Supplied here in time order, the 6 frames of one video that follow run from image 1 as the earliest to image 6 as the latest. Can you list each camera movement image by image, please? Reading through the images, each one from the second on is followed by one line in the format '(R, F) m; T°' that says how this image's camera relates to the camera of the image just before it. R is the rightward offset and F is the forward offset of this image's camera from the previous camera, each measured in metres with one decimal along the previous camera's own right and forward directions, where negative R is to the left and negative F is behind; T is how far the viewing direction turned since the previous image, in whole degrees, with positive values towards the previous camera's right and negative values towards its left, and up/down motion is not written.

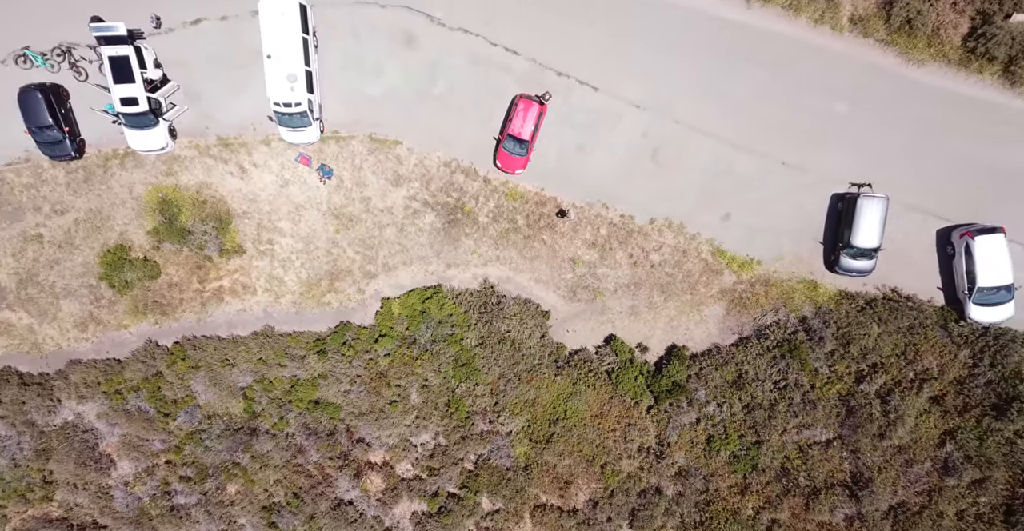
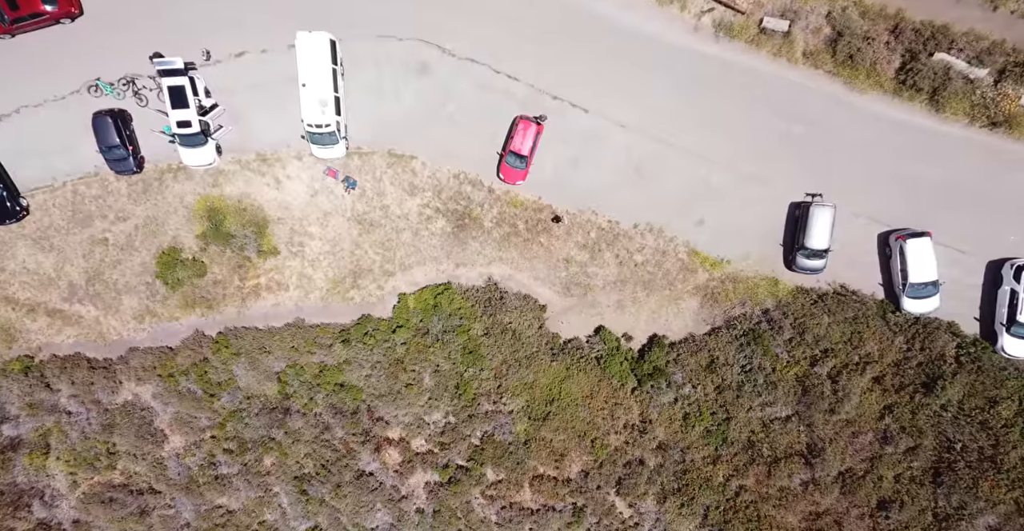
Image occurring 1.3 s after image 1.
(0.0, -3.5) m; 0°
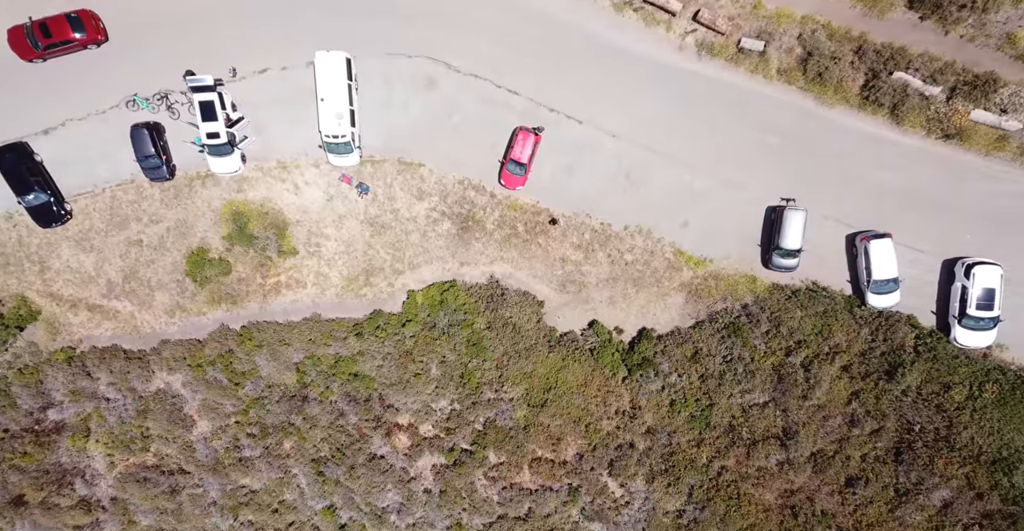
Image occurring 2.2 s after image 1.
(0.0, -2.4) m; 0°
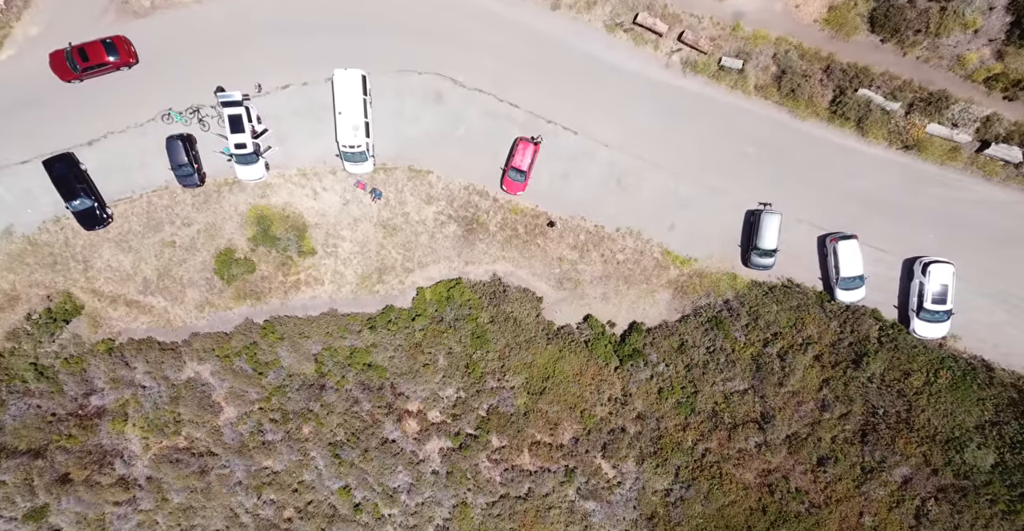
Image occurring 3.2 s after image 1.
(0.0, -2.6) m; 0°
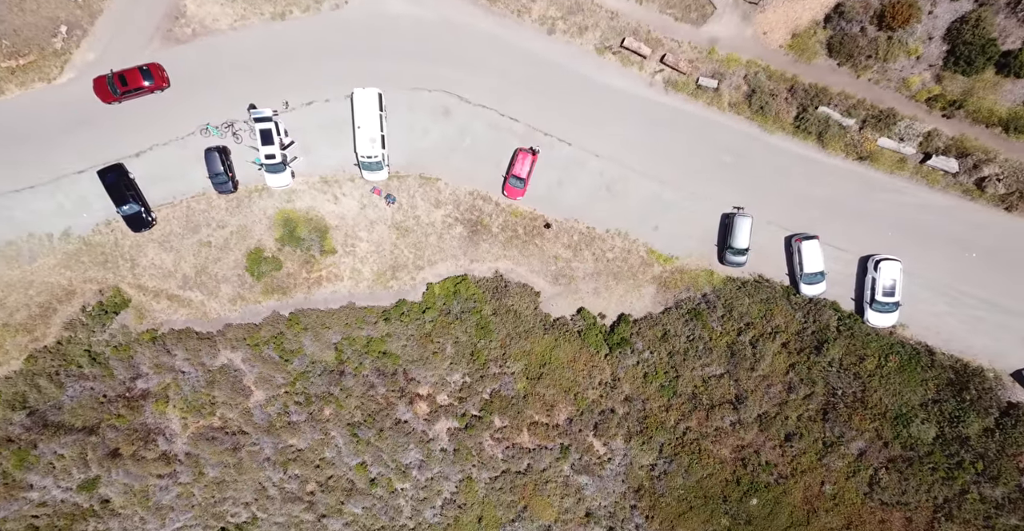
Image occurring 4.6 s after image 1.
(0.0, -3.6) m; 0°
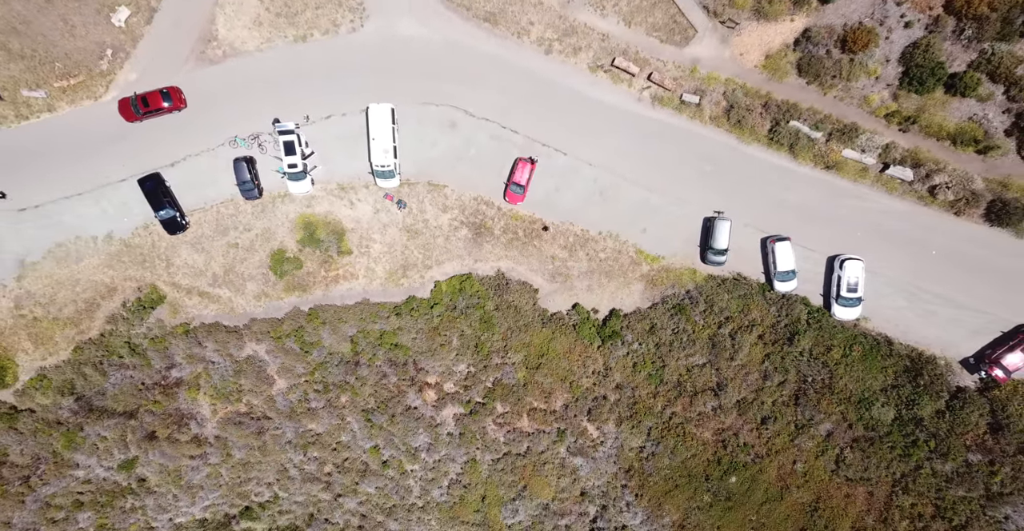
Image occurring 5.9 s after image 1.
(0.0, -3.3) m; 0°
